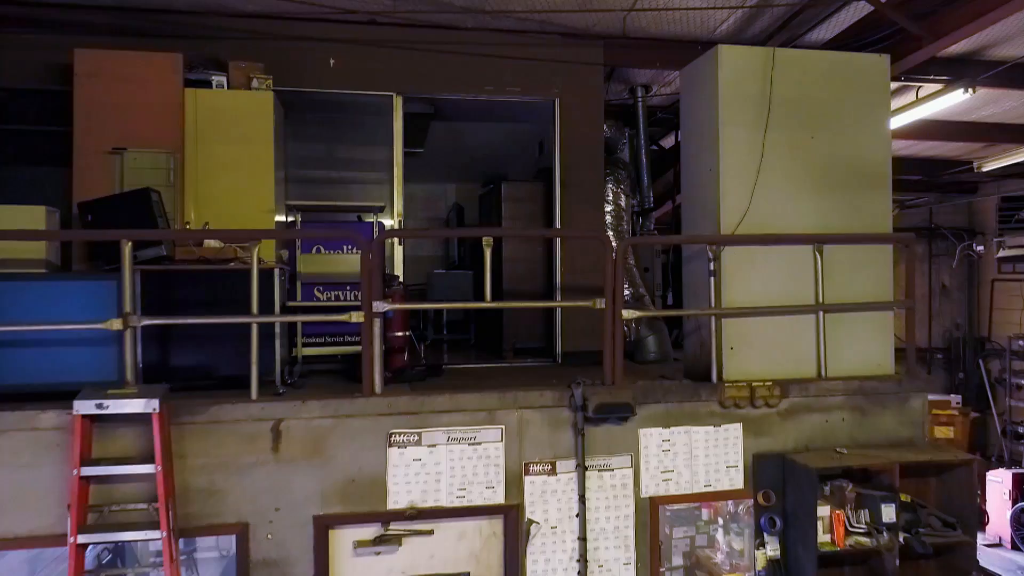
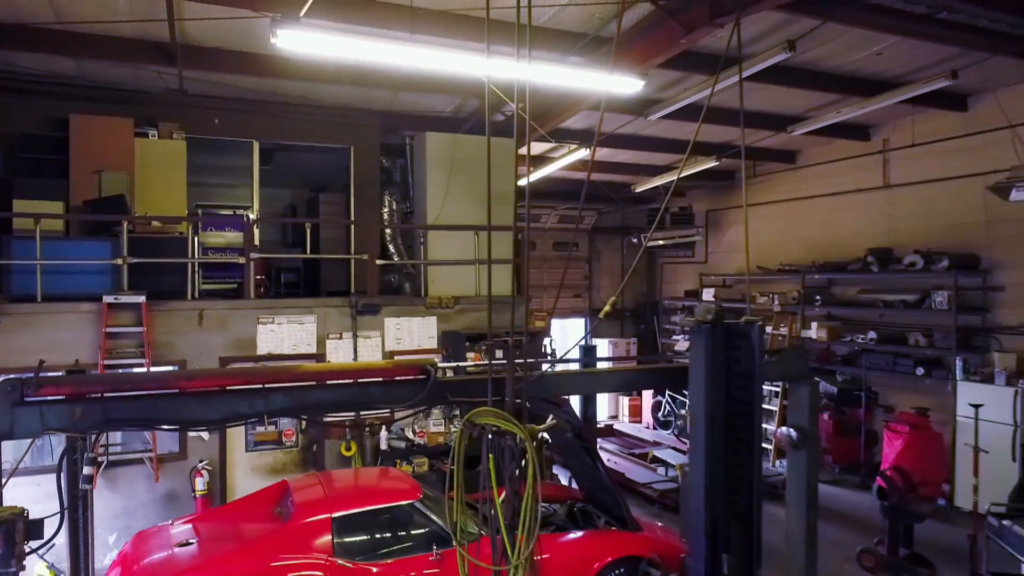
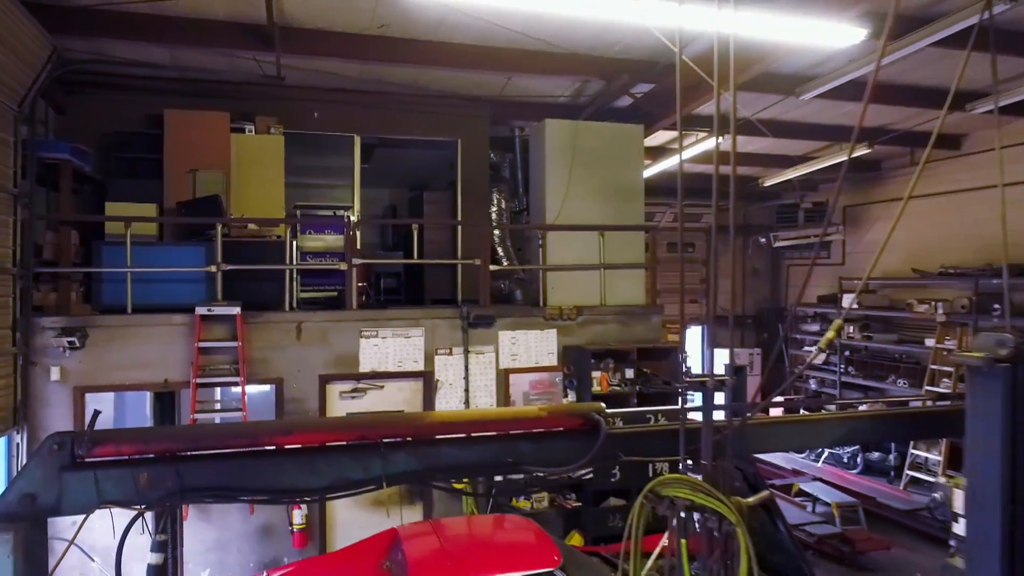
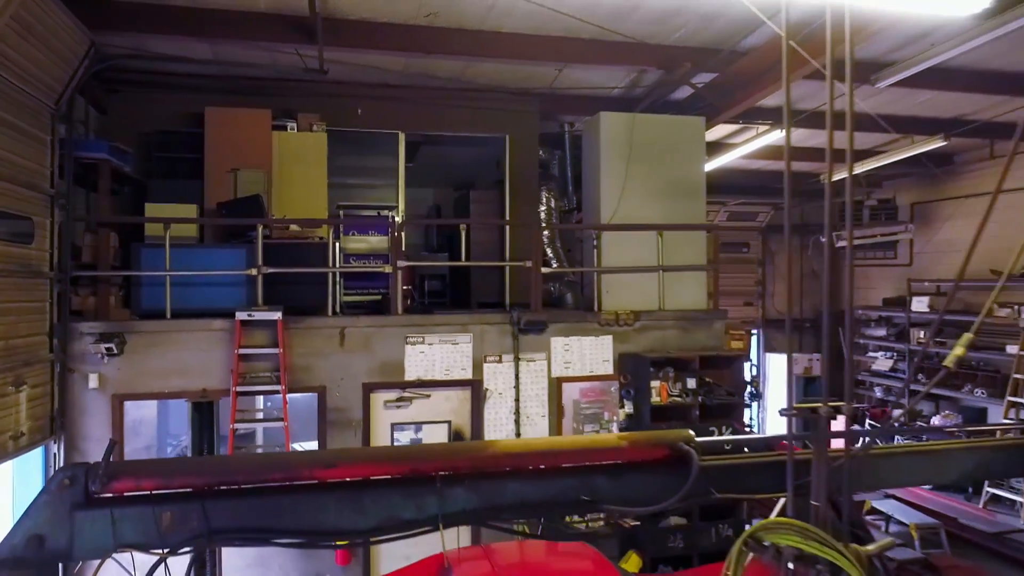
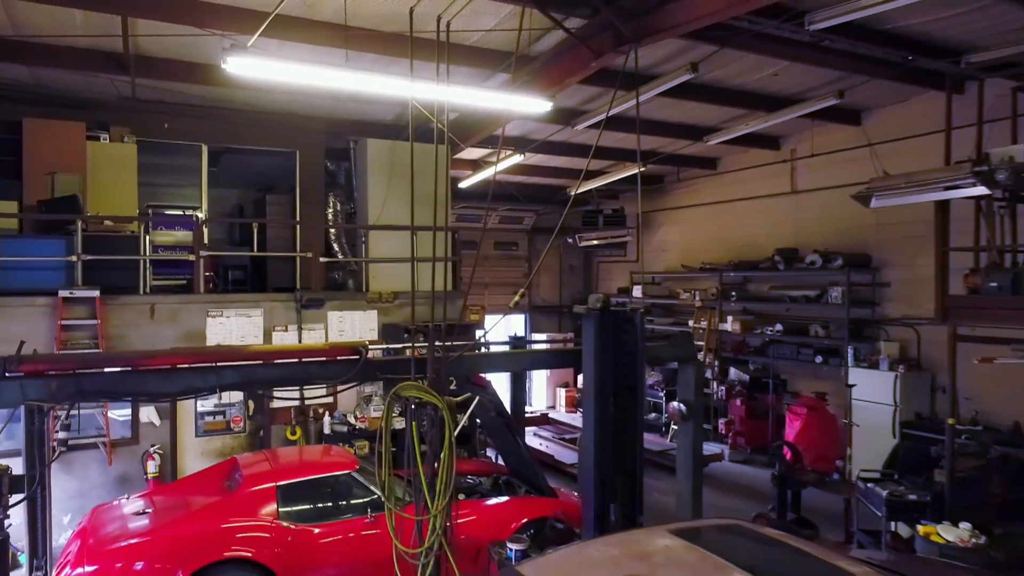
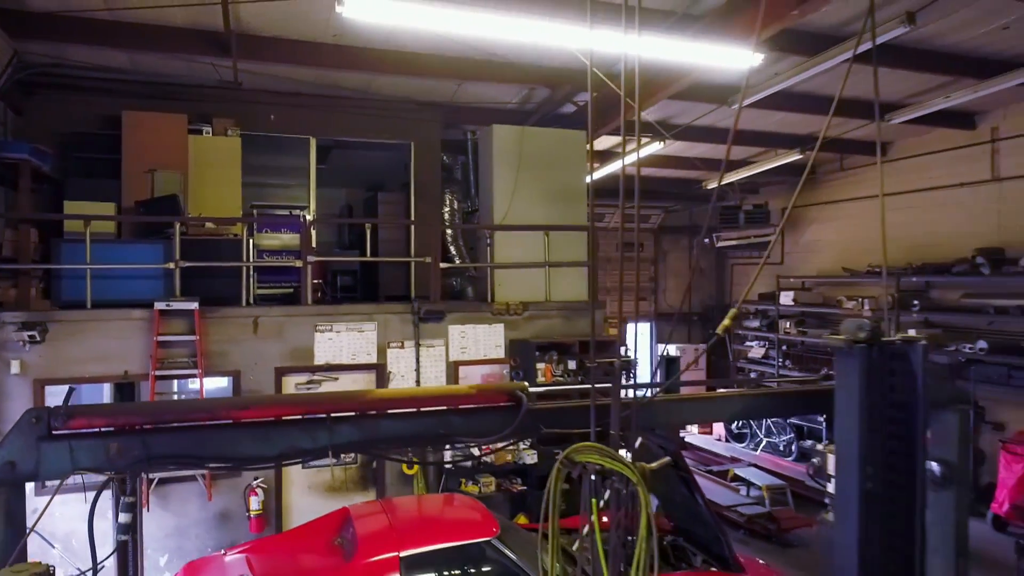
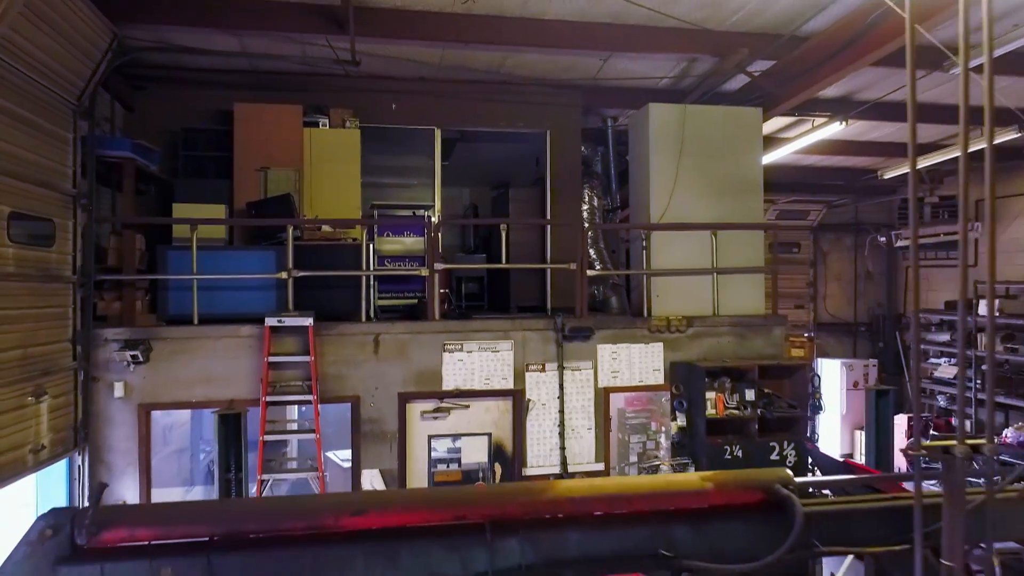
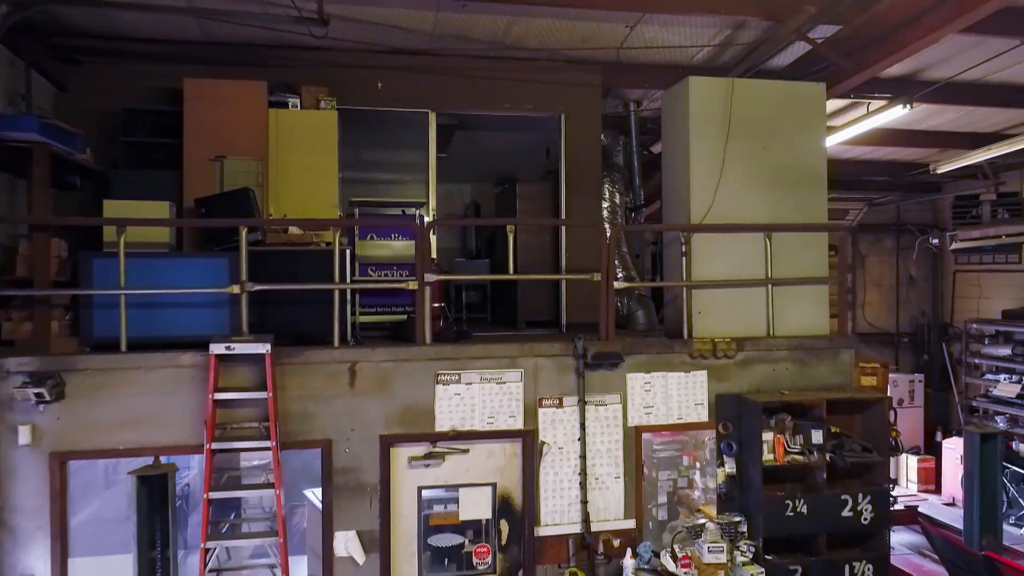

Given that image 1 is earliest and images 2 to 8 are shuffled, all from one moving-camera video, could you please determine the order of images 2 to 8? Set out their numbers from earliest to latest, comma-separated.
8, 7, 4, 3, 6, 2, 5
